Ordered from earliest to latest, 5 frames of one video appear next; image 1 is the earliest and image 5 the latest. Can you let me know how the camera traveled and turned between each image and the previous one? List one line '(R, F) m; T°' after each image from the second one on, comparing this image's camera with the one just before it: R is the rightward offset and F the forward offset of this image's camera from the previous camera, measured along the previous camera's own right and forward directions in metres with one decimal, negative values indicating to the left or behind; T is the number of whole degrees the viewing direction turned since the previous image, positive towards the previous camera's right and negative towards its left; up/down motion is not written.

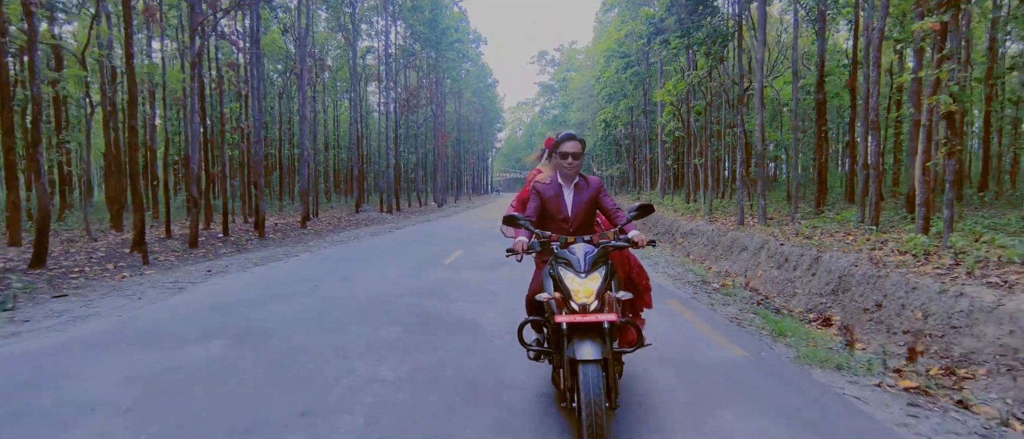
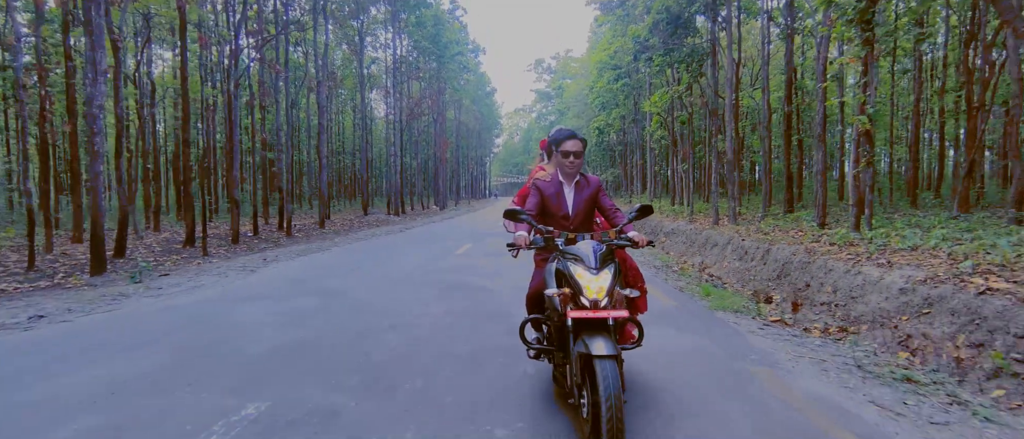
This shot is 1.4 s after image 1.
(-0.1, -1.9) m; 0°
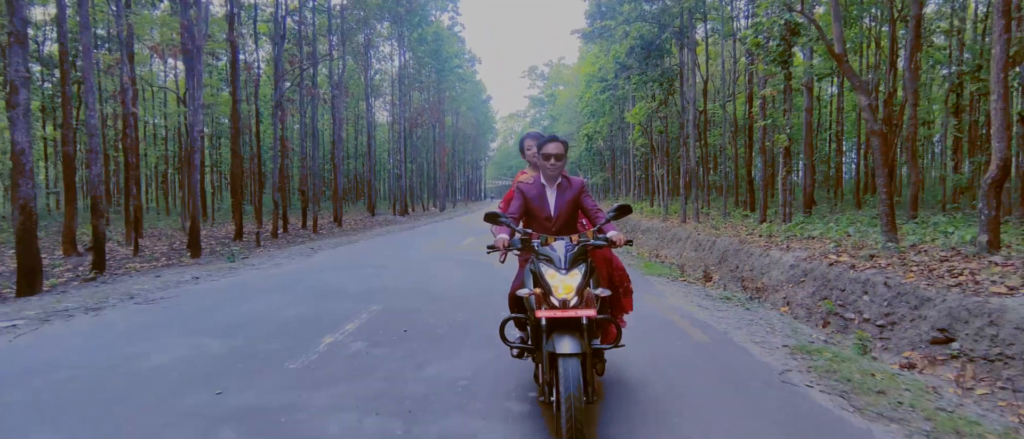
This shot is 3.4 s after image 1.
(0.0, -2.7) m; +1°
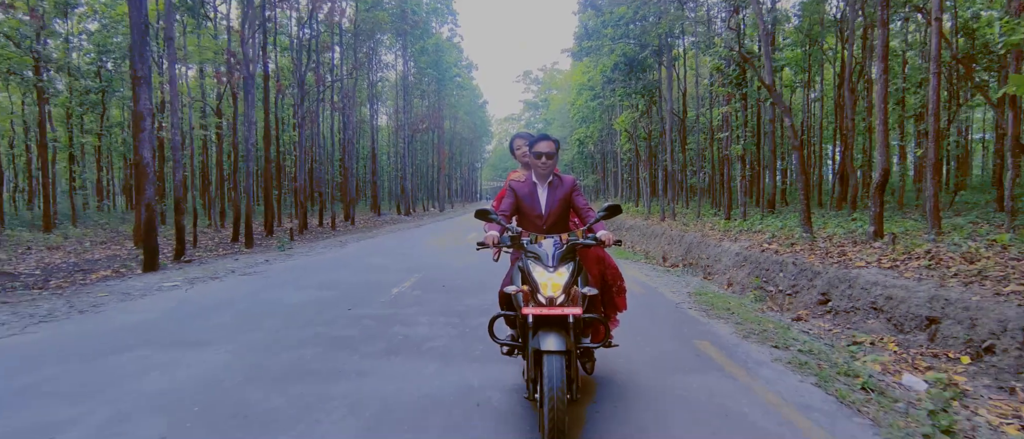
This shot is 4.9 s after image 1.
(-0.1, -2.3) m; +1°
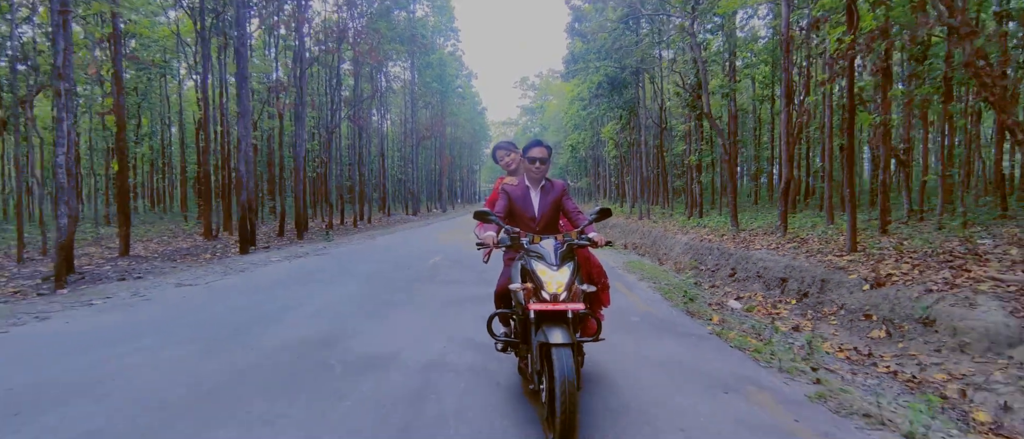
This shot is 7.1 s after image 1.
(0.0, -3.2) m; 0°
